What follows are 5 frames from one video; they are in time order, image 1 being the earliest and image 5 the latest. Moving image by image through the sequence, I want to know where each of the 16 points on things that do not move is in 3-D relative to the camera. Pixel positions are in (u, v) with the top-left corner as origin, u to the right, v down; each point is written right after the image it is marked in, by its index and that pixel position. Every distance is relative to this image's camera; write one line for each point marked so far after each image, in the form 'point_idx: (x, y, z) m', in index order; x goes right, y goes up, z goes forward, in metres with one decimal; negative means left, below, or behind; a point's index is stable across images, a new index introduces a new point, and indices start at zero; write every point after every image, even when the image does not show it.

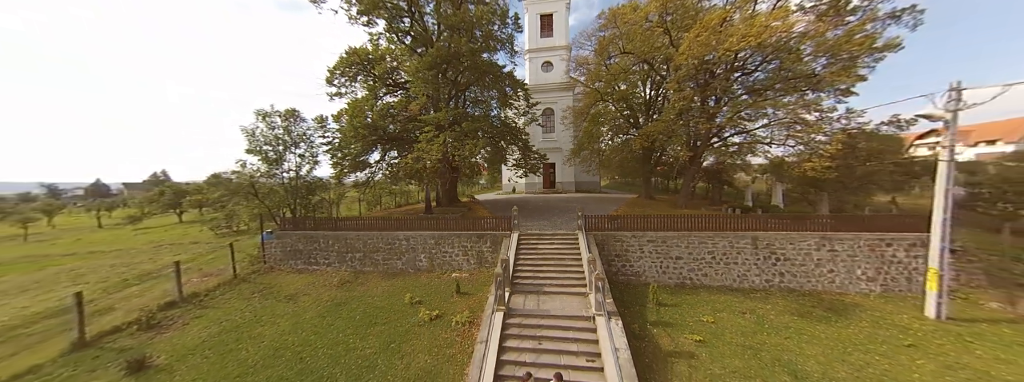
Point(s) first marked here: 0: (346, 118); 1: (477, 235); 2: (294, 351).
0: (-9.8, +4.3, +14.9) m
1: (-1.5, -1.8, +10.7) m
2: (-5.7, -4.2, +6.7) m
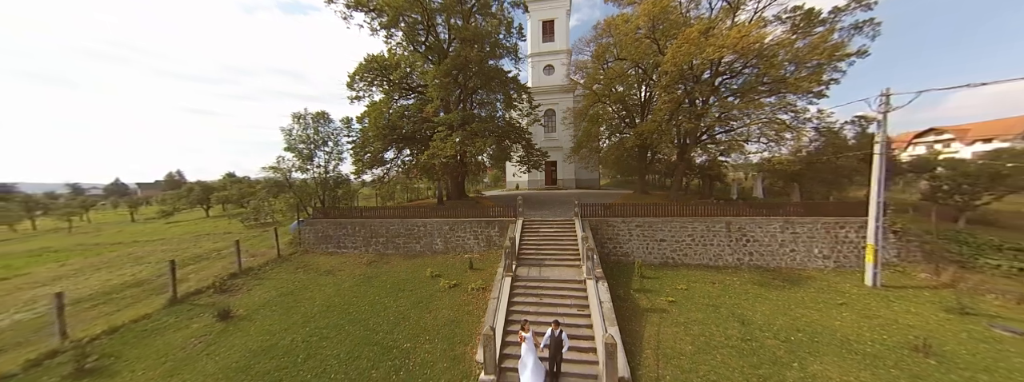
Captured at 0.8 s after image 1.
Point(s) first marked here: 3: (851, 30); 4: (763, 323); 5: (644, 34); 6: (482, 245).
0: (-9.5, +4.7, +16.6) m
1: (-1.2, -1.4, +12.3) m
2: (-5.6, -3.8, +8.3) m
3: (+16.6, +7.8, +12.4) m
4: (+6.9, -3.6, +7.0) m
5: (+7.7, +9.3, +15.0) m
6: (-1.4, -2.6, +12.3) m
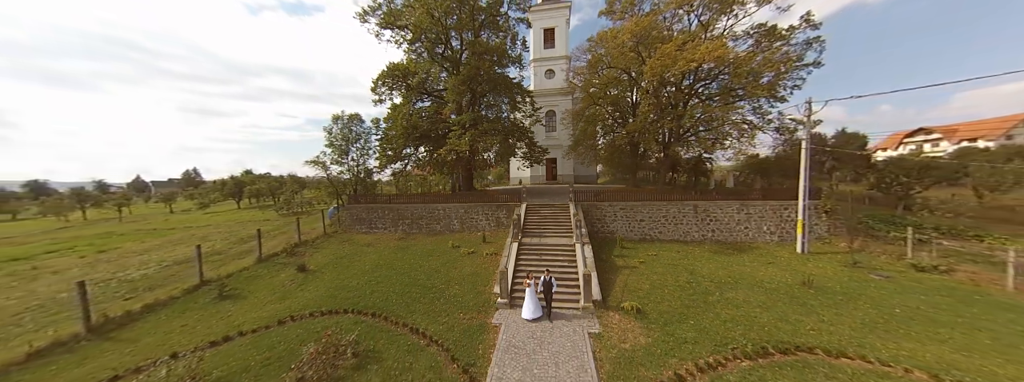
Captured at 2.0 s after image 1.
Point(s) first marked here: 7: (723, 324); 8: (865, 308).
0: (-9.1, +5.3, +19.1) m
1: (-0.9, -0.8, +14.7) m
2: (-5.3, -3.2, +10.8) m
3: (+16.9, +8.4, +14.7) m
4: (+7.1, -3.0, +9.4) m
5: (+8.0, +9.9, +17.3) m
6: (-1.1, -2.0, +14.8) m
7: (+5.4, -3.4, +6.5) m
8: (+9.5, -3.2, +6.8) m
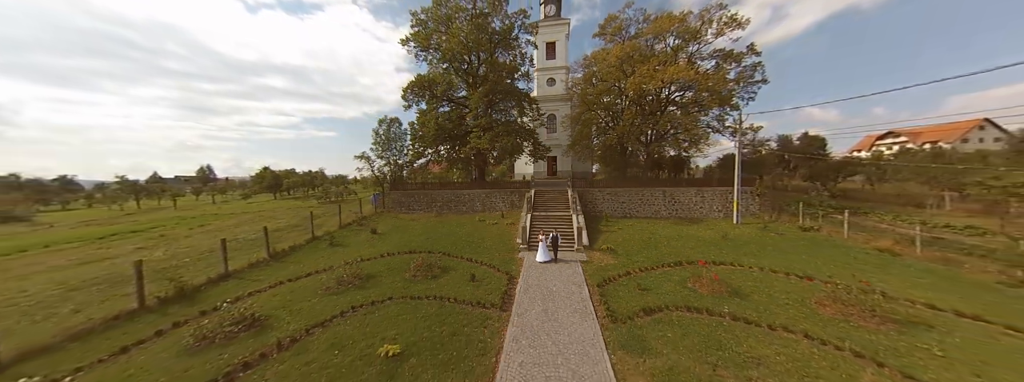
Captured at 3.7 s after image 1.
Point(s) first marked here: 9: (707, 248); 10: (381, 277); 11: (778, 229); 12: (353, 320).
0: (-8.4, +6.2, +23.1) m
1: (-0.2, 0.0, +18.7) m
2: (-4.5, -2.4, +14.8) m
3: (+17.7, +9.1, +18.8) m
4: (+7.9, -2.2, +13.4) m
5: (+8.8, +10.6, +21.4) m
6: (-0.4, -1.2, +18.8) m
7: (+6.3, -2.6, +10.6) m
8: (+10.3, -2.4, +10.9) m
9: (+8.5, -2.5, +11.1) m
10: (-4.7, -3.0, +9.1) m
11: (+13.6, -2.0, +13.1) m
12: (-4.1, -3.3, +6.6) m
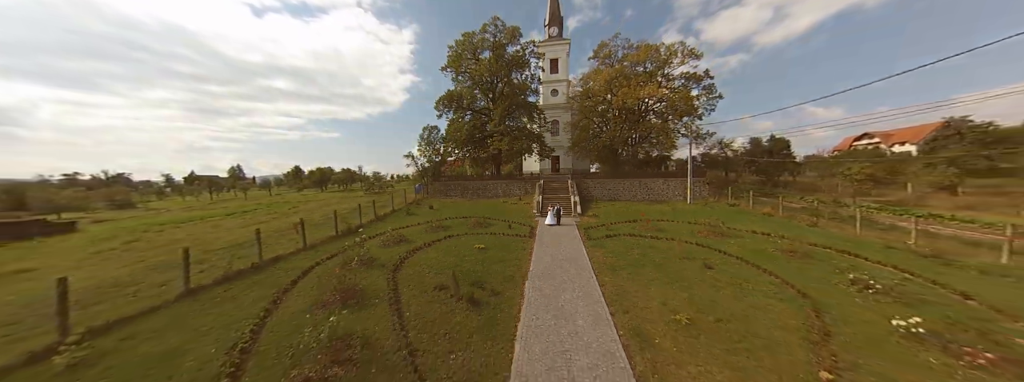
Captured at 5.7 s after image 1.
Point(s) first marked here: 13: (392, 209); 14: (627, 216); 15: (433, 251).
0: (-7.0, +7.1, +29.1) m
1: (+1.1, +0.9, +24.6) m
2: (-3.3, -1.5, +20.7) m
3: (+19.0, +10.0, +24.6) m
4: (+9.2, -1.3, +19.2) m
5: (+10.2, +11.5, +27.2) m
6: (+1.0, -0.3, +24.7) m
7: (+7.5, -1.7, +16.4) m
8: (+11.5, -1.5, +16.7) m
9: (+9.7, -1.6, +16.9) m
10: (-3.5, -2.1, +15.1) m
11: (+14.9, -1.1, +18.8) m
12: (-2.9, -2.4, +12.6) m
13: (-8.8, -1.4, +18.7) m
14: (+7.5, -1.7, +16.6) m
15: (-3.4, -2.6, +10.9) m
